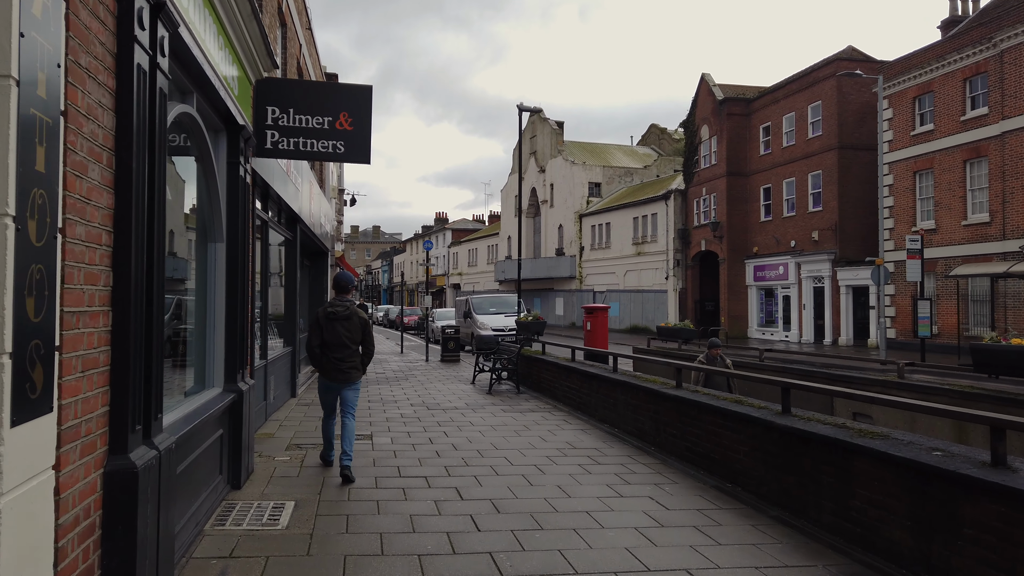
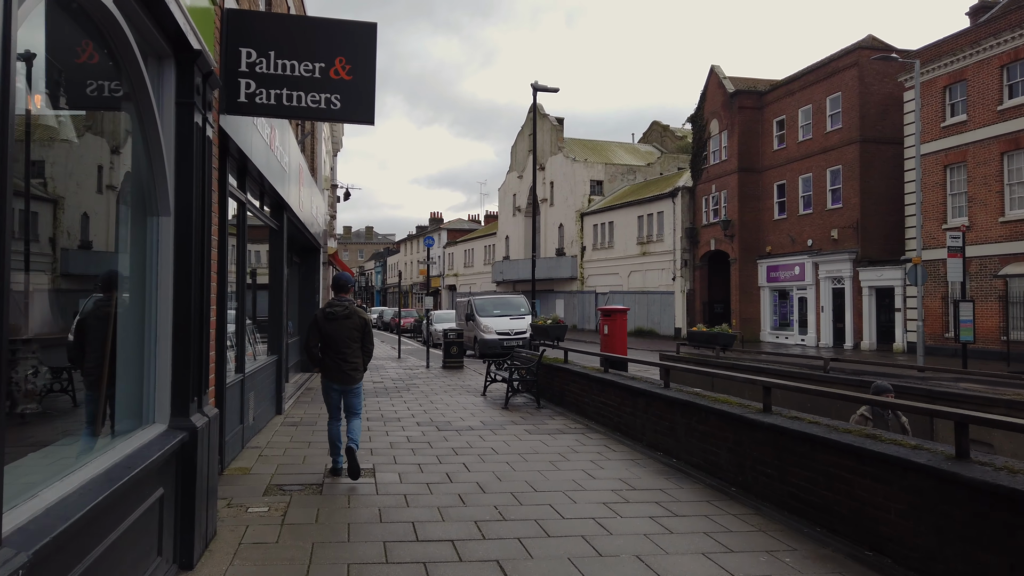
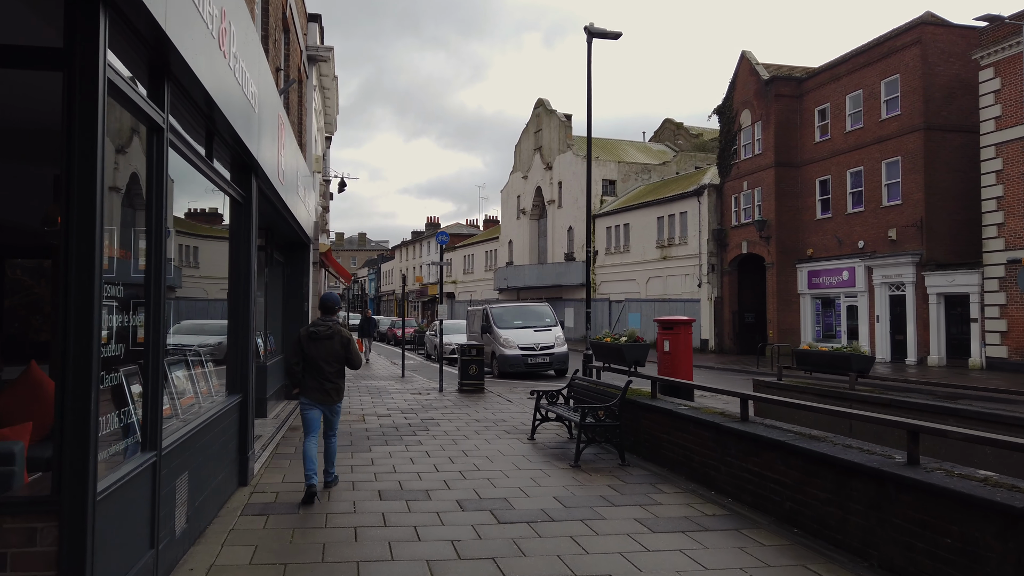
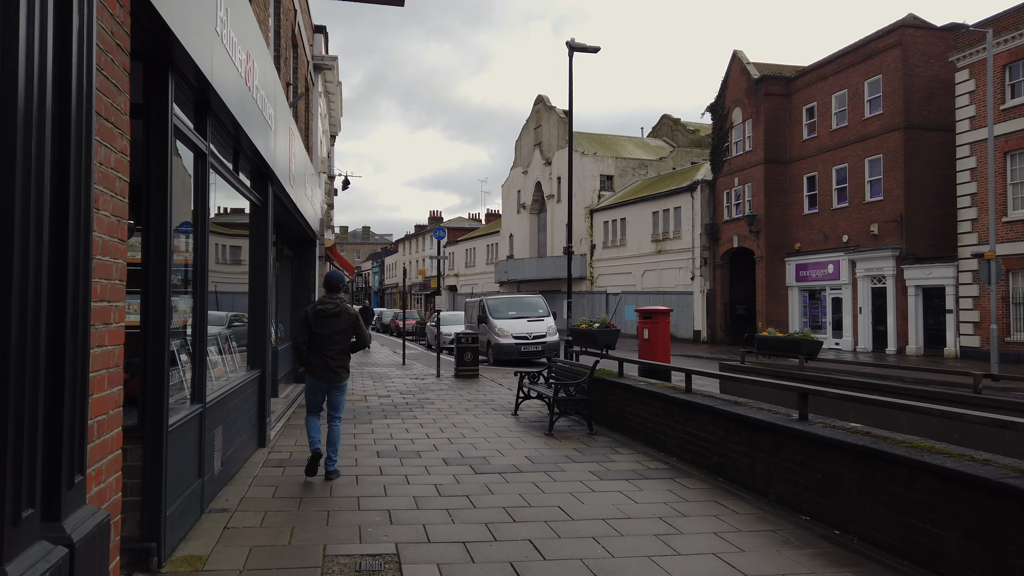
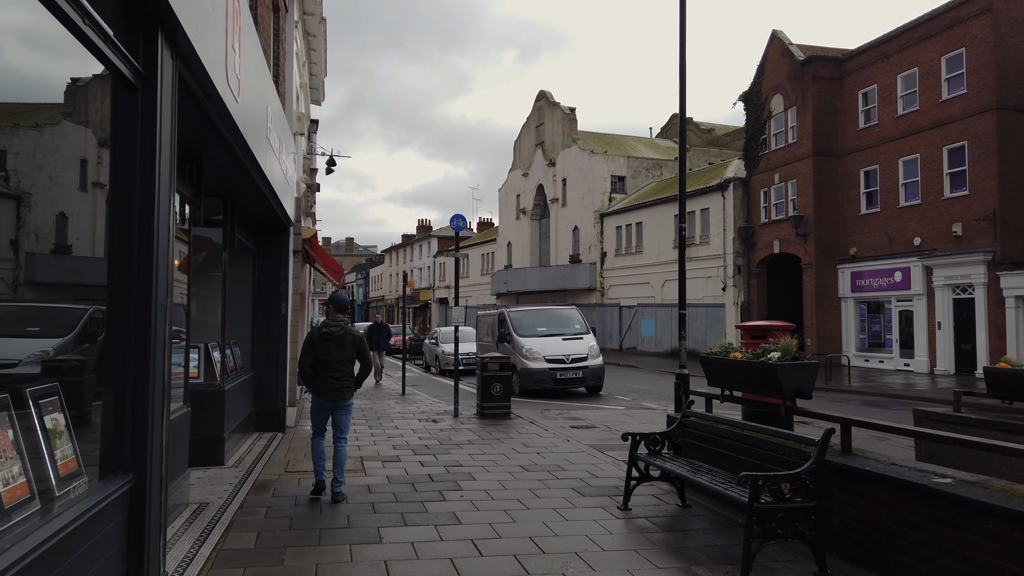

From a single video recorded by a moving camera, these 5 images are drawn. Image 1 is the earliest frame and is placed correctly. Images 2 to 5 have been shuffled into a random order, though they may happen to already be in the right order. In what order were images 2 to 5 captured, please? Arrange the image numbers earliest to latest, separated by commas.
2, 4, 3, 5
